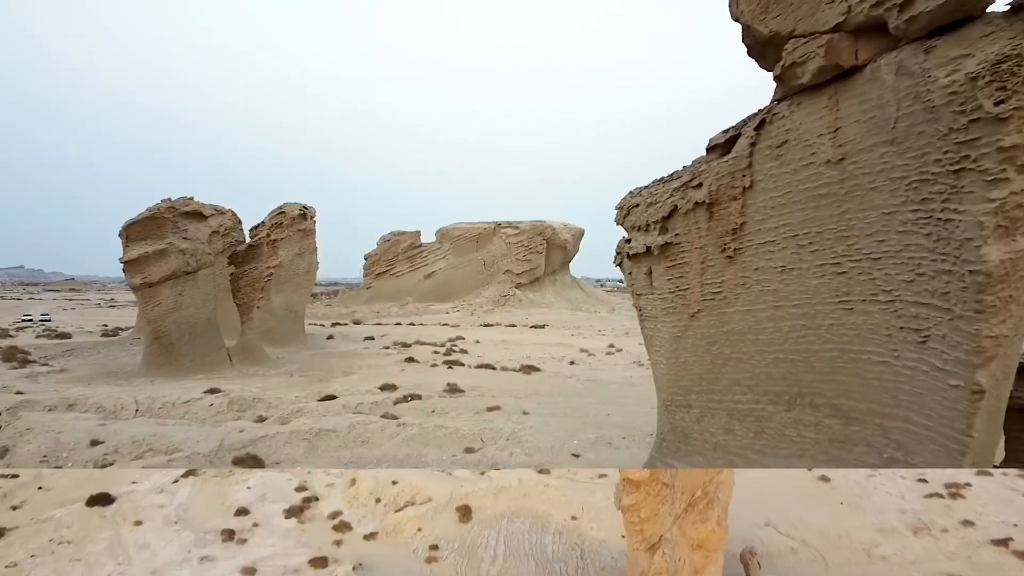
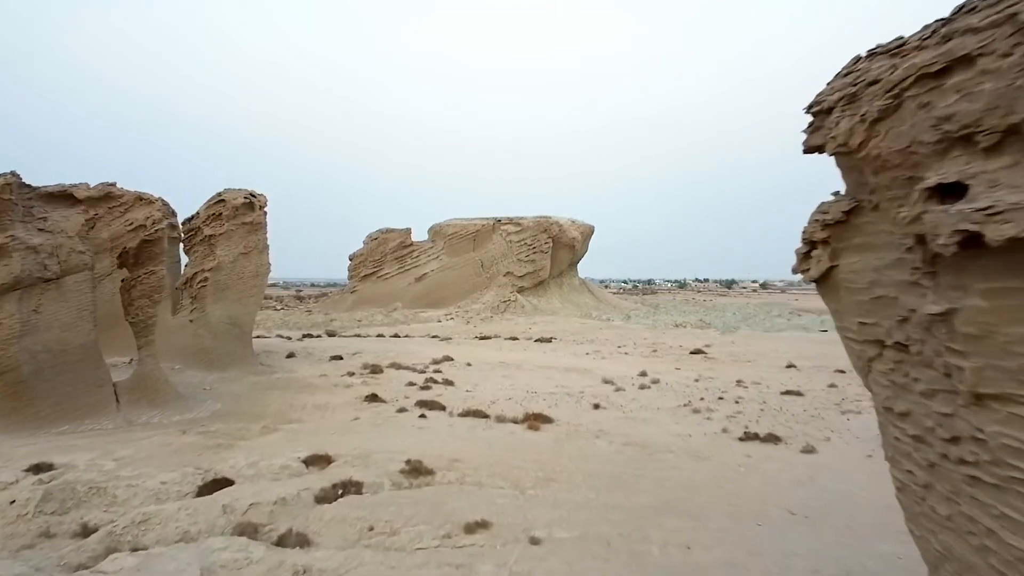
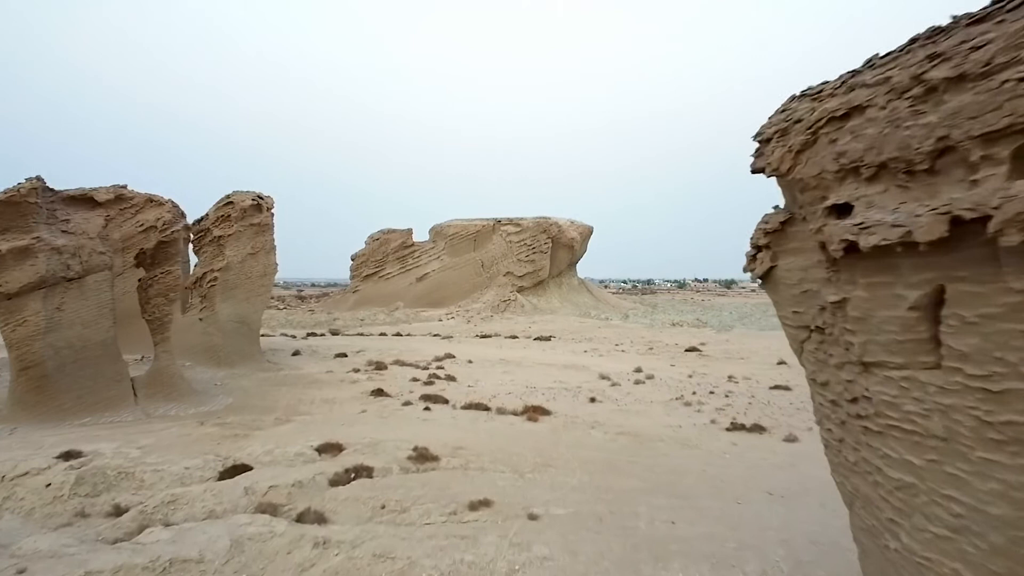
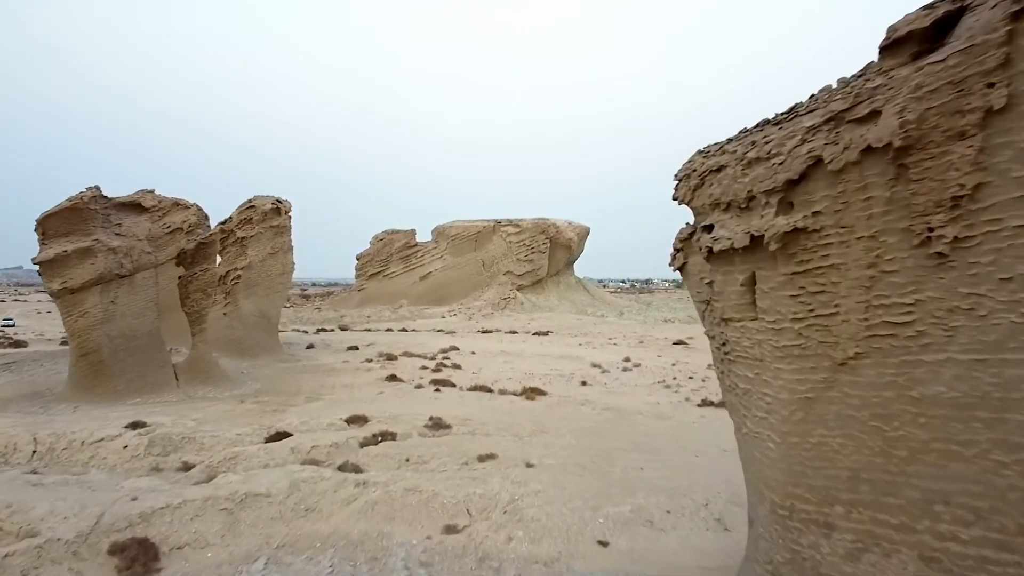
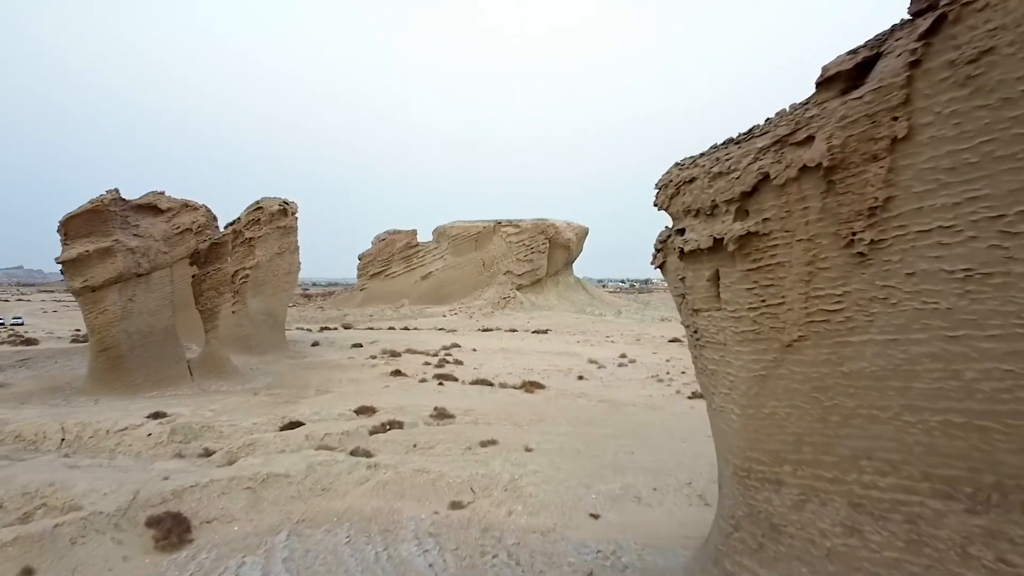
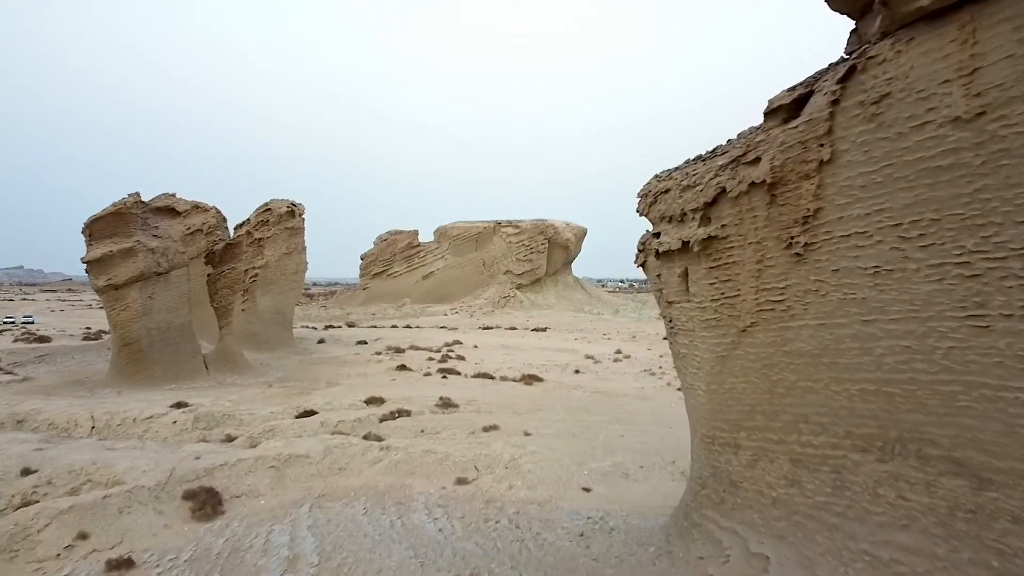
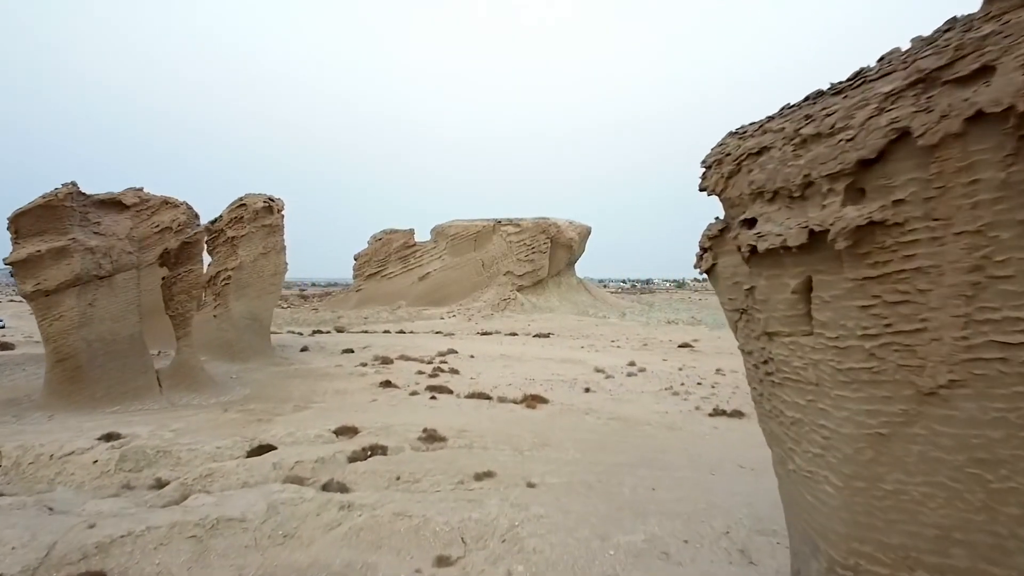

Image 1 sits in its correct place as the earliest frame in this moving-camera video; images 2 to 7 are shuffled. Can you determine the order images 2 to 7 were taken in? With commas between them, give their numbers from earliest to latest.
6, 5, 4, 7, 3, 2
